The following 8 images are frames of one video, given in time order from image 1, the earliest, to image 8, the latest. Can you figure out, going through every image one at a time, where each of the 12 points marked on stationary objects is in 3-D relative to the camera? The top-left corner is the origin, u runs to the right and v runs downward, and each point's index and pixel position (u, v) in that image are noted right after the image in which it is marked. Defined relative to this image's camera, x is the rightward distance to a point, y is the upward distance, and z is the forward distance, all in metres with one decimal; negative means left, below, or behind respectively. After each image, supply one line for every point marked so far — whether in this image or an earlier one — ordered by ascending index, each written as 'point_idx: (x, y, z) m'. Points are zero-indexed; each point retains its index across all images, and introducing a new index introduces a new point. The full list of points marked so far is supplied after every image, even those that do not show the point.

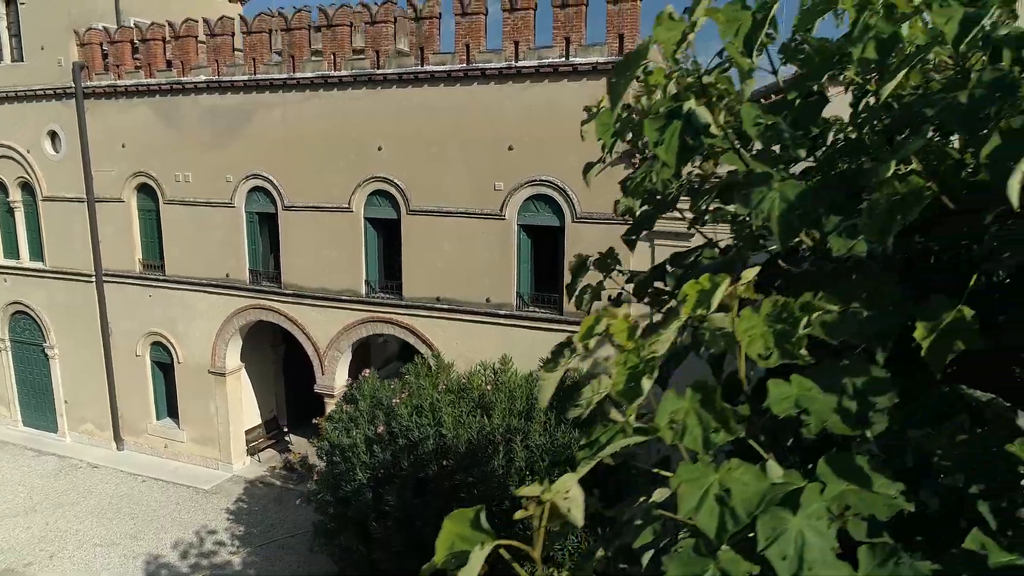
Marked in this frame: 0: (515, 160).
0: (0.0, +1.8, +10.2) m
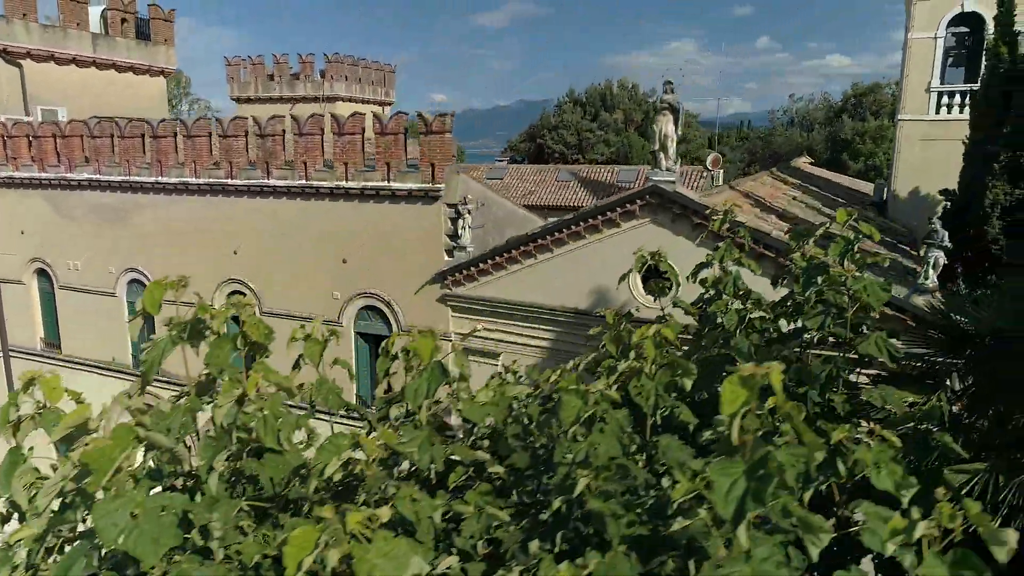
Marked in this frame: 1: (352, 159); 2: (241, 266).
0: (-2.5, +0.2, +10.8) m
1: (-2.3, +1.9, +10.4) m
2: (-4.4, +0.4, +11.7) m
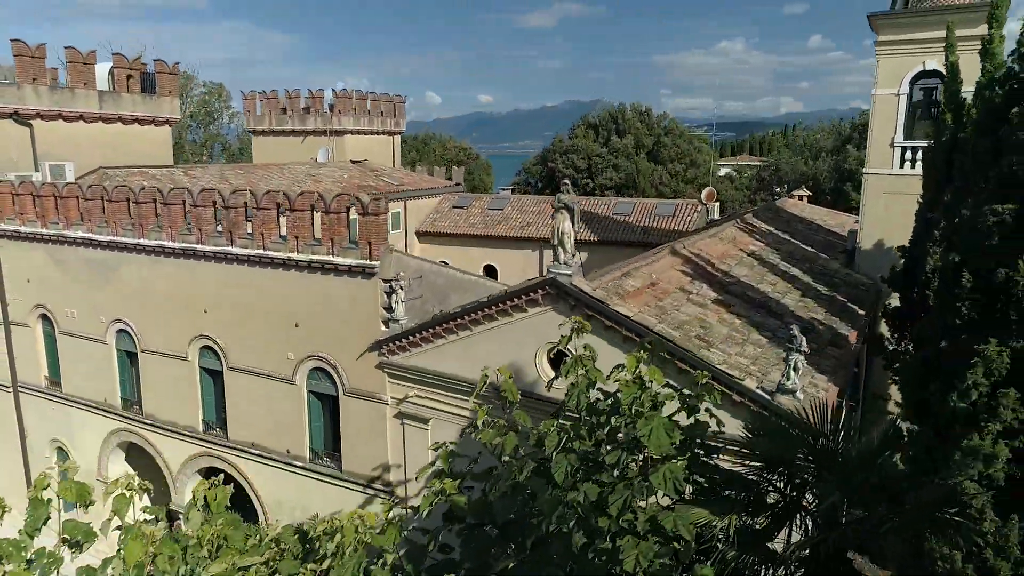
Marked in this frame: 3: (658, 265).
0: (-3.4, -0.8, +11.6) m
1: (-3.3, +0.8, +11.3) m
2: (-5.3, -0.6, +12.7) m
3: (+2.4, +0.3, +11.8) m
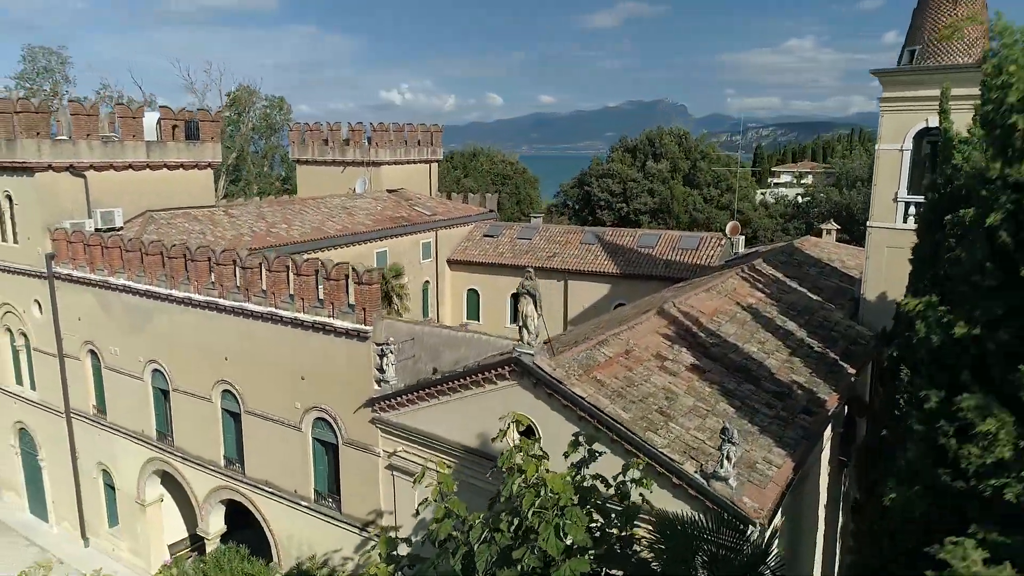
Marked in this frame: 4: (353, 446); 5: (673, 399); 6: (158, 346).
0: (-3.6, -1.8, +12.7) m
1: (-3.5, -0.1, +12.3) m
2: (-5.4, -1.6, +13.9) m
3: (+2.2, -0.7, +12.4) m
4: (-2.7, -2.7, +12.2) m
5: (+2.4, -1.6, +10.5) m
6: (-7.4, -1.2, +15.2) m
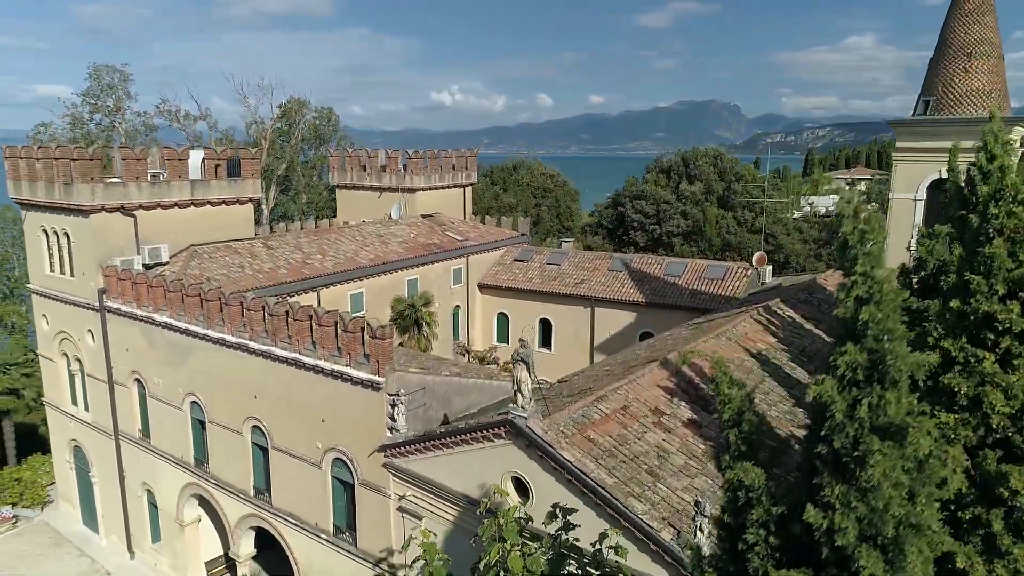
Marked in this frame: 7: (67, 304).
0: (-3.5, -2.7, +13.6) m
1: (-3.4, -1.1, +13.2) m
2: (-5.2, -2.5, +14.9) m
3: (+2.3, -1.7, +12.9) m
4: (-2.6, -3.6, +13.0) m
5: (+2.3, -2.6, +11.0) m
6: (-7.1, -2.1, +16.3) m
7: (-12.2, -0.5, +19.7) m
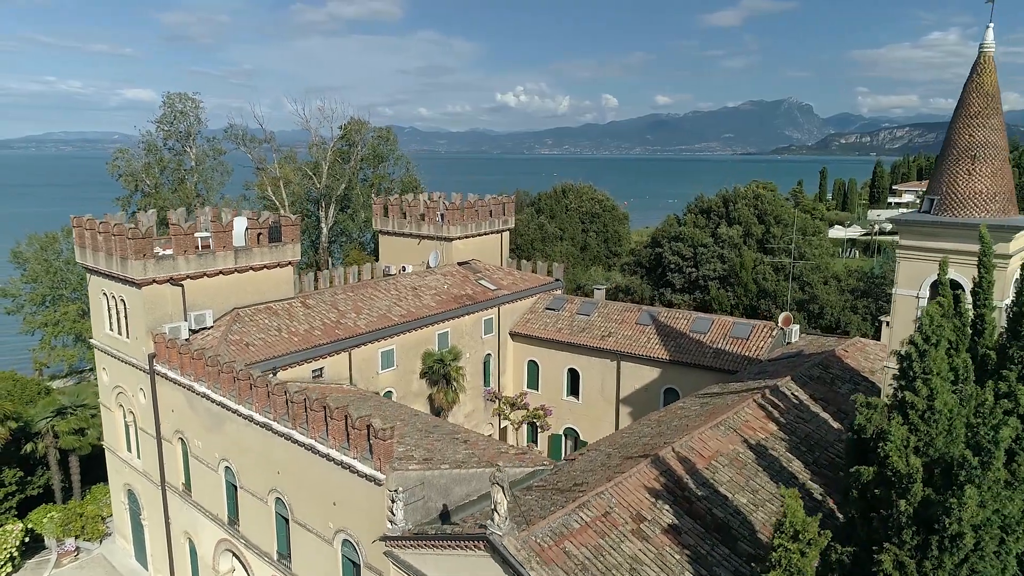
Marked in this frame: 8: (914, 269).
0: (-3.6, -4.6, +14.7) m
1: (-3.5, -3.0, +14.3) m
2: (-5.2, -4.4, +16.2) m
3: (+2.1, -3.7, +13.5) m
4: (-2.8, -5.5, +14.1) m
5: (+2.0, -4.6, +11.7) m
6: (-7.0, -4.0, +17.8) m
7: (-11.7, -2.3, +21.6) m
8: (+8.8, +0.4, +15.8) m
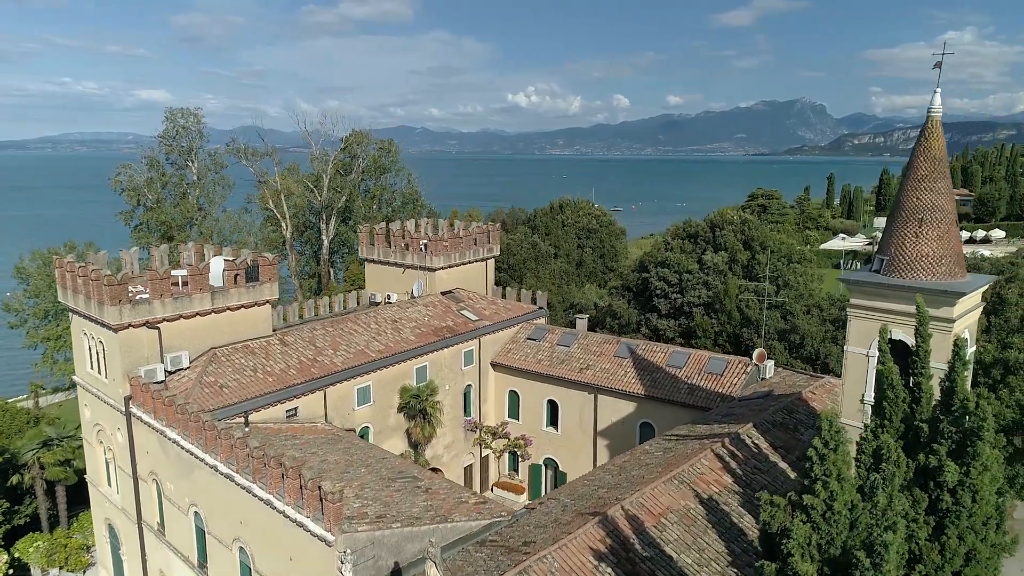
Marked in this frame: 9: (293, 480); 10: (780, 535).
0: (-4.6, -5.9, +15.1) m
1: (-4.5, -4.2, +14.7) m
2: (-6.2, -5.6, +16.6) m
3: (+1.1, -5.0, +13.8) m
4: (-3.8, -6.8, +14.5) m
5: (+1.0, -5.9, +12.0) m
6: (-7.9, -5.2, +18.2) m
7: (-12.6, -3.5, +22.1) m
8: (+7.8, -0.9, +16.0) m
9: (-4.4, -3.9, +14.7) m
10: (+3.5, -3.2, +9.3) m
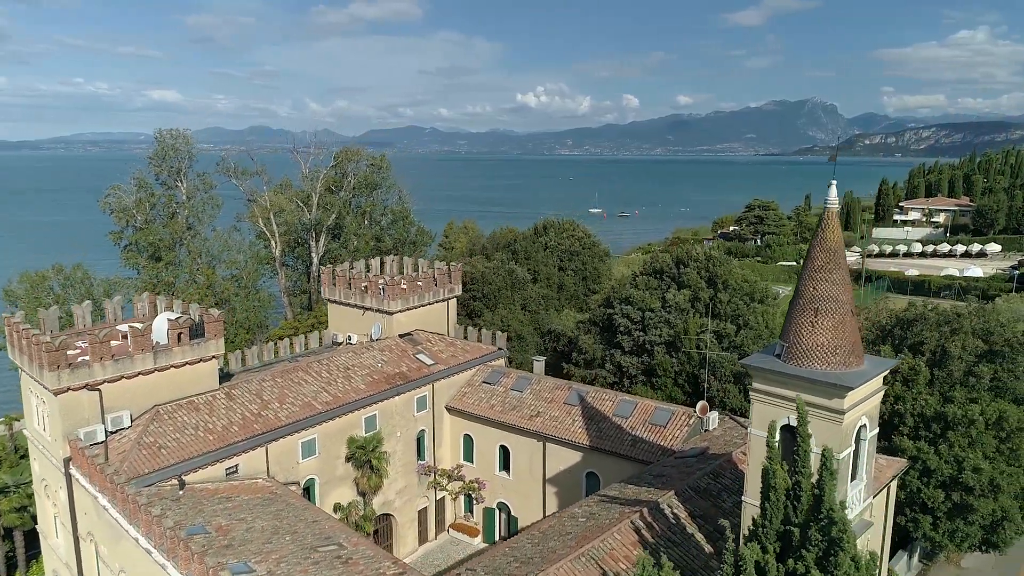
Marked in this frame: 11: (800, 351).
0: (-6.7, -7.7, +15.5) m
1: (-6.6, -6.1, +15.1) m
2: (-8.3, -7.5, +17.0) m
3: (-1.0, -6.9, +14.2) m
4: (-5.9, -8.7, +14.9) m
5: (-1.2, -7.8, +12.4) m
6: (-10.0, -7.1, +18.6) m
7: (-14.6, -5.4, +22.6) m
8: (+5.7, -2.8, +16.2) m
9: (-6.6, -5.8, +15.1) m
10: (+1.3, -5.1, +9.6) m
11: (+6.2, -1.4, +15.6) m
